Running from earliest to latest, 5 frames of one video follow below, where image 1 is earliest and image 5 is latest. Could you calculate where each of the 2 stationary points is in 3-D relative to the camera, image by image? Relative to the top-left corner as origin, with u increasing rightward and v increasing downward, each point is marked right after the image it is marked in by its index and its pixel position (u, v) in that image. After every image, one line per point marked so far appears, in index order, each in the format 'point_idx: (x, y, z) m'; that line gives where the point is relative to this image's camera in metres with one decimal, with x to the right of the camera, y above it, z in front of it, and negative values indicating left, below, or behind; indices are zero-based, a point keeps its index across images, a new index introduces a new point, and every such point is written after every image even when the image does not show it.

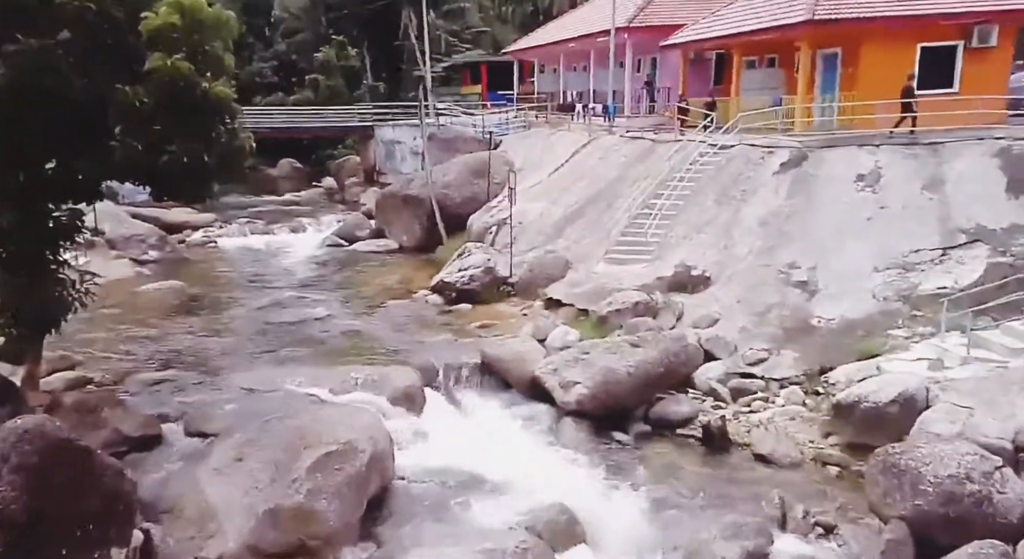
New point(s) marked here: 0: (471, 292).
0: (-1.0, -0.3, +18.3) m
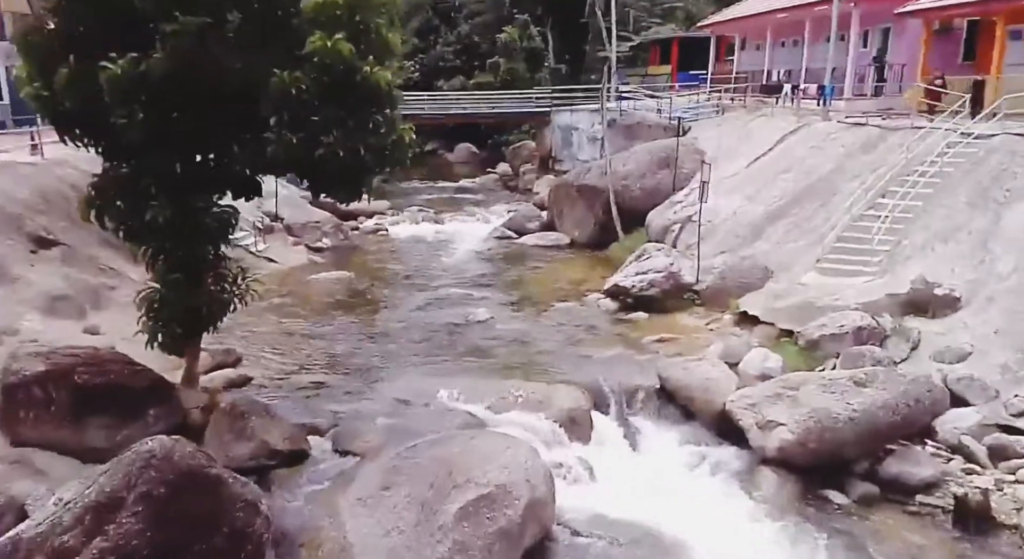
0: (+2.8, -0.4, +16.3) m
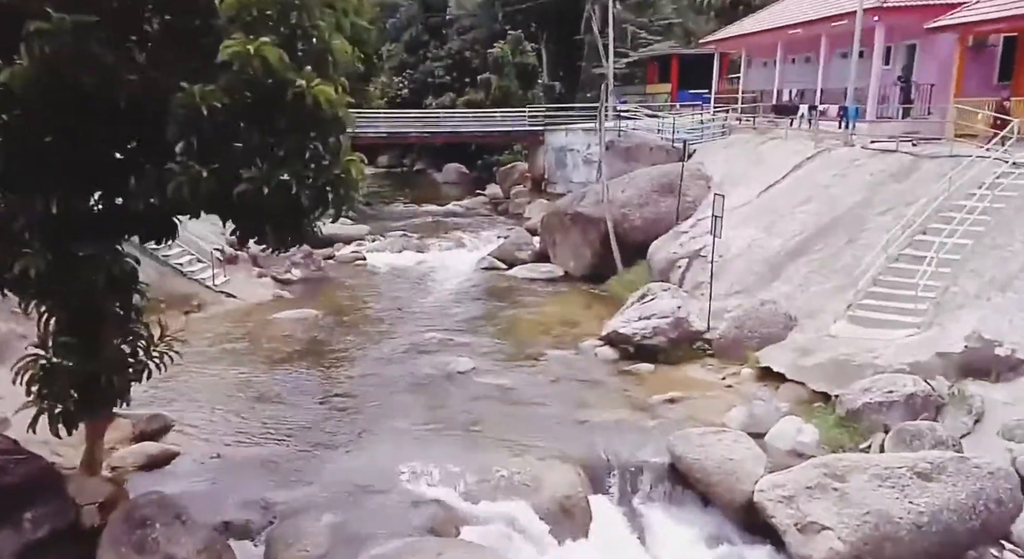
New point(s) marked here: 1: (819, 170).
0: (+2.5, -1.2, +14.2) m
1: (+6.8, +2.4, +17.8) m
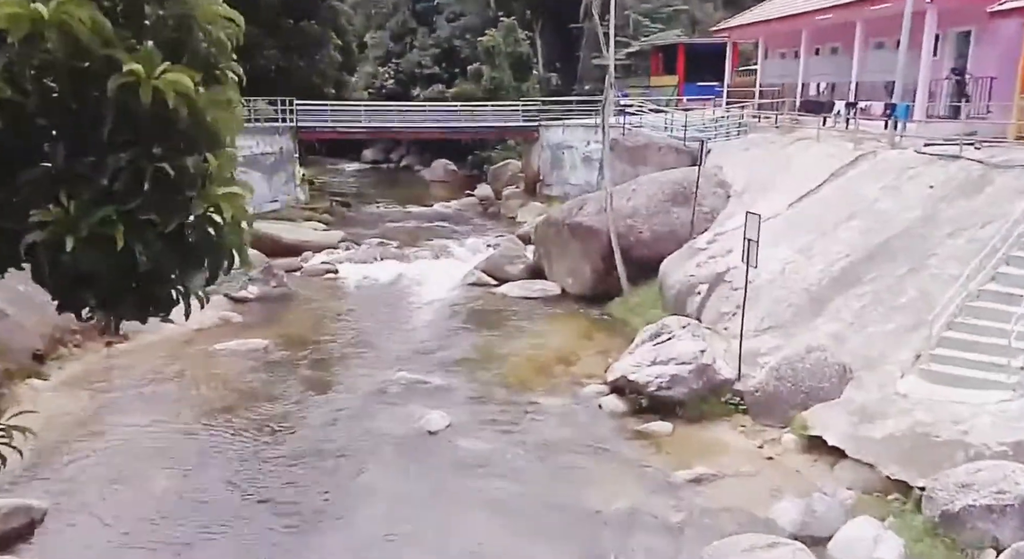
0: (+2.3, -1.8, +11.5) m
1: (+6.6, +1.9, +15.0) m
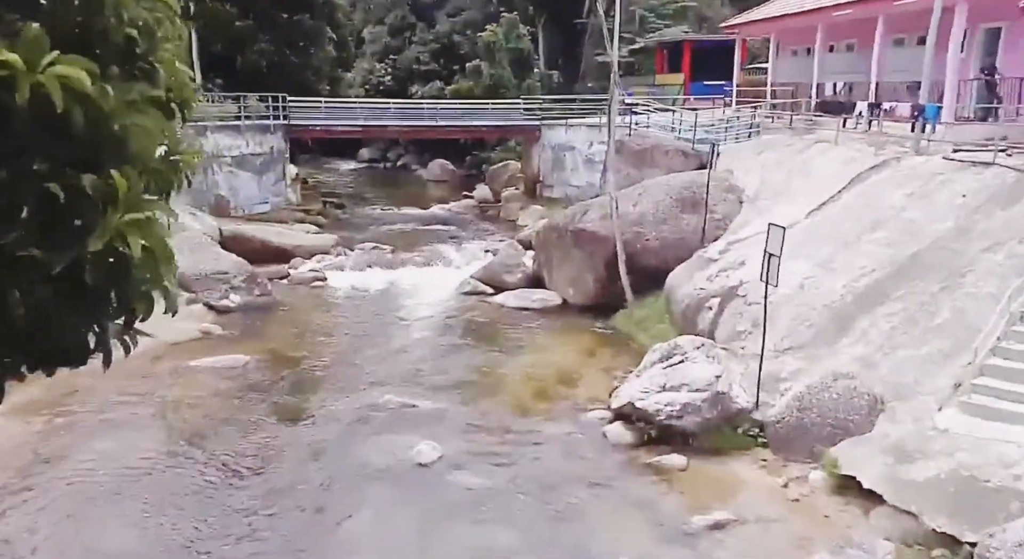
0: (+2.3, -2.0, +10.5) m
1: (+6.5, +1.6, +14.0) m
